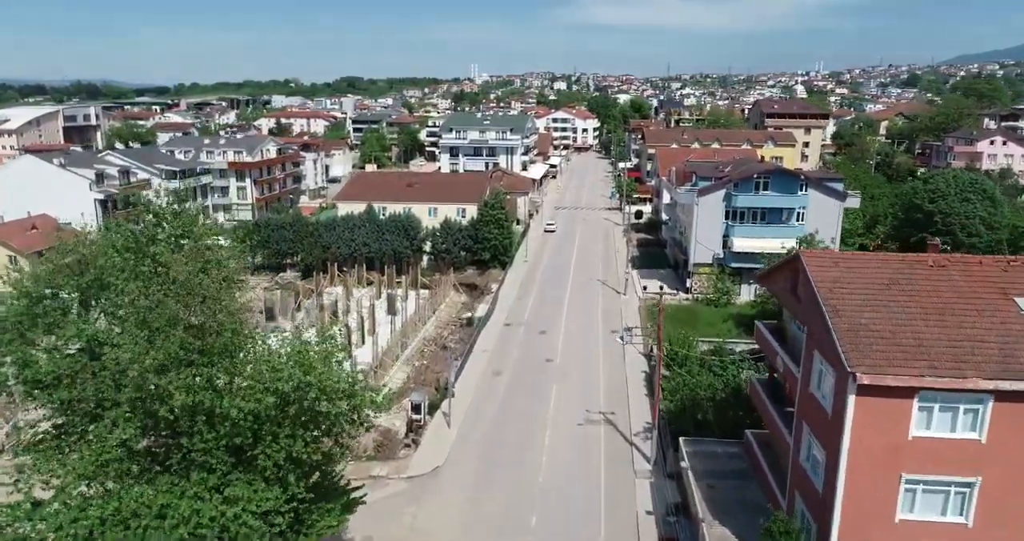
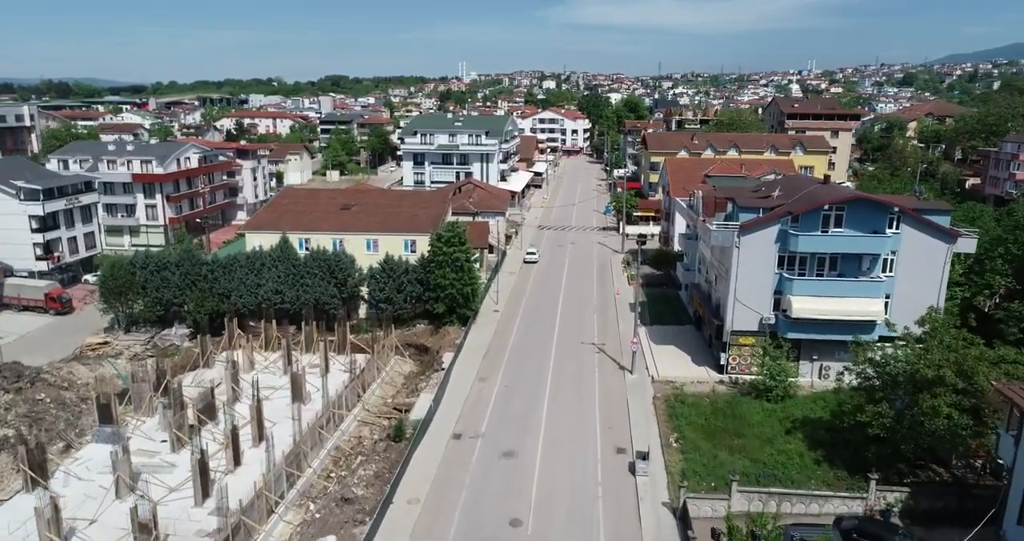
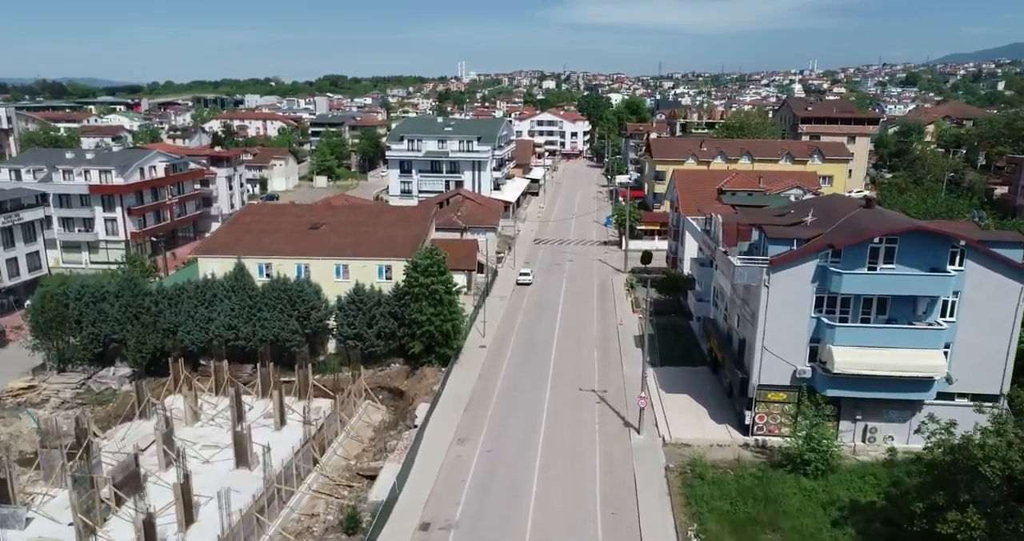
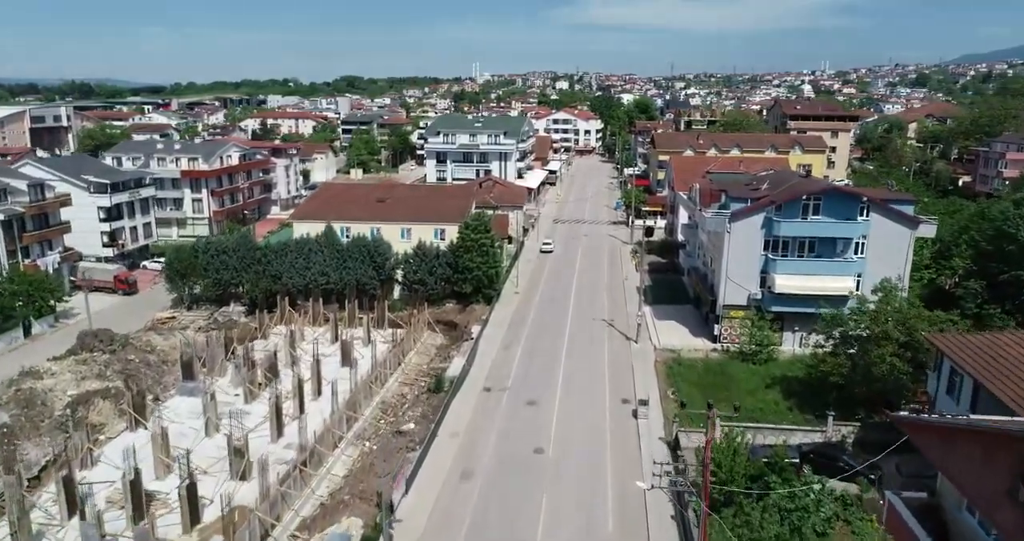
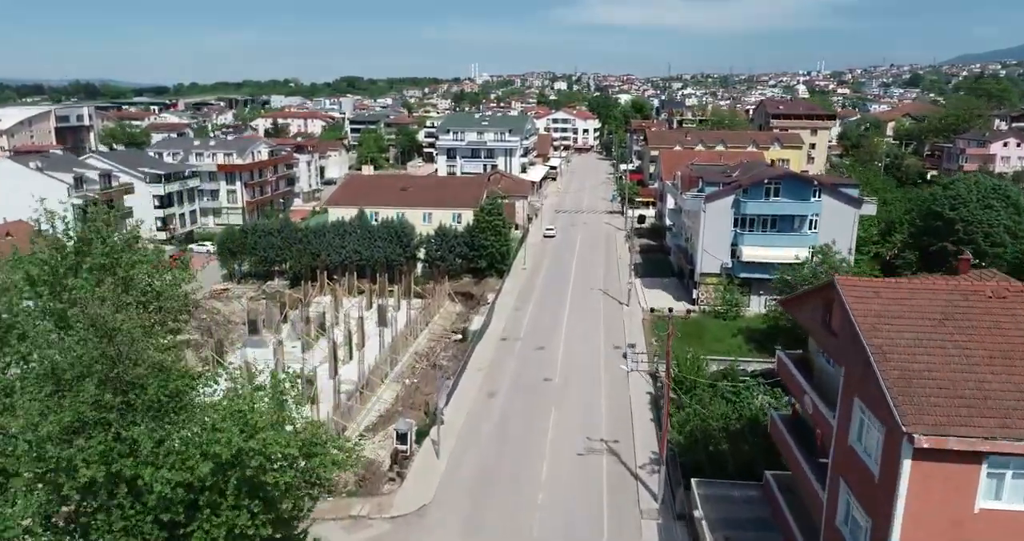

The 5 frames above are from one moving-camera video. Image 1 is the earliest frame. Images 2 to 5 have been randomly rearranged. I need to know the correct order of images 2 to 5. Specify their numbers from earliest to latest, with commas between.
5, 4, 2, 3
